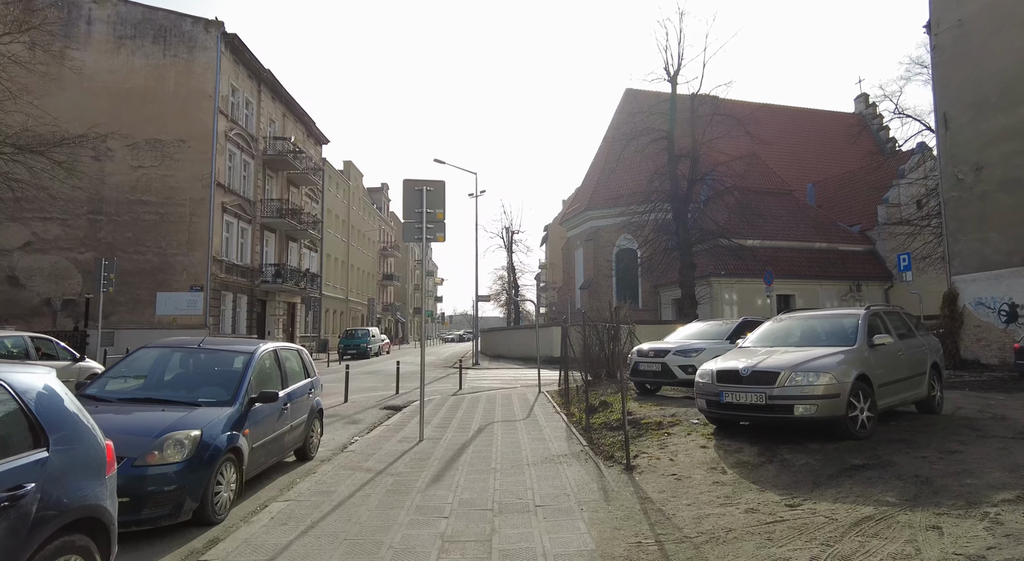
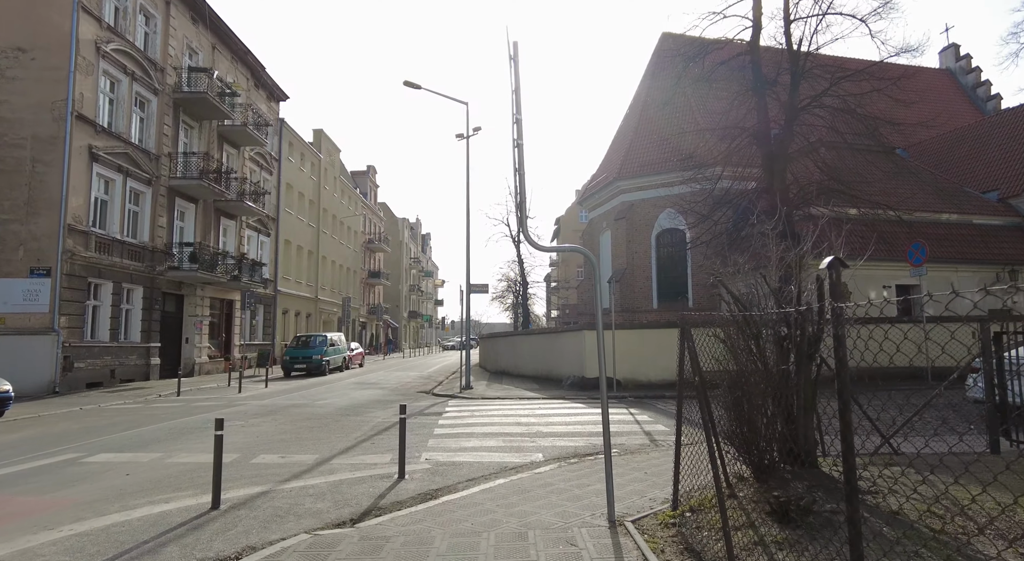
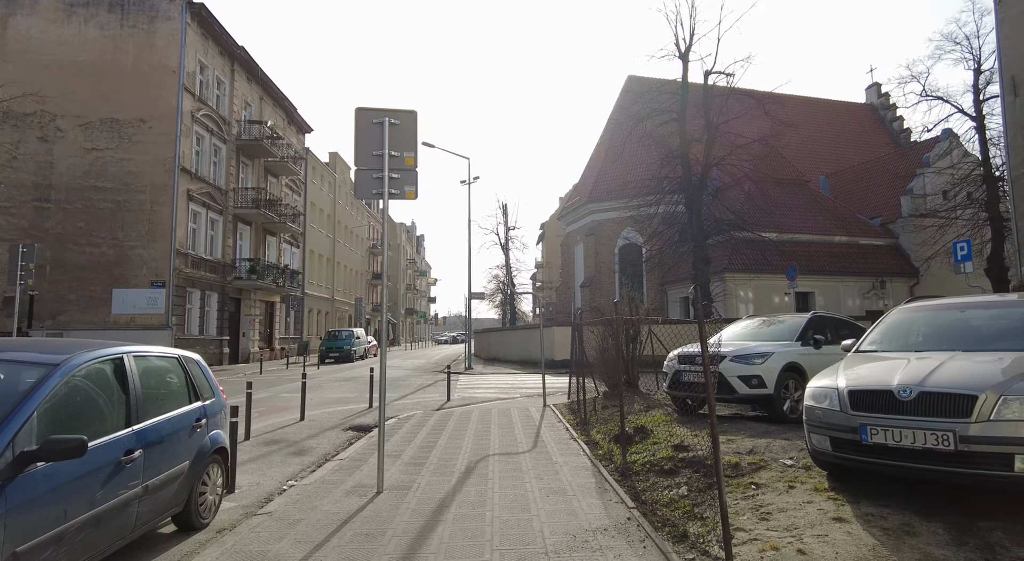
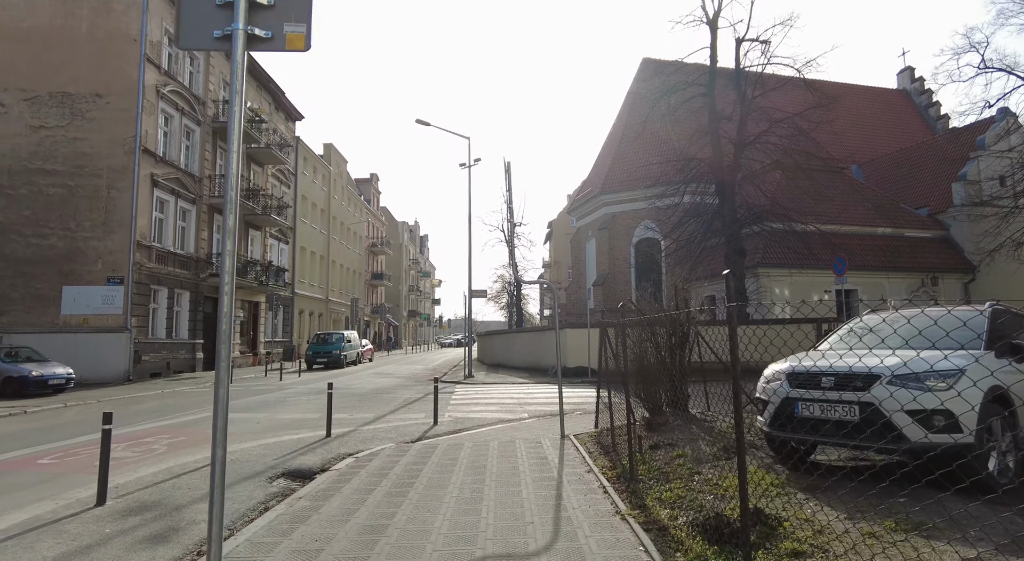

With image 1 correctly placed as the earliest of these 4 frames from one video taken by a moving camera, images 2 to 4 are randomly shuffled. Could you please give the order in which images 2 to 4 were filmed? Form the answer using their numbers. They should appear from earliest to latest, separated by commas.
3, 4, 2
